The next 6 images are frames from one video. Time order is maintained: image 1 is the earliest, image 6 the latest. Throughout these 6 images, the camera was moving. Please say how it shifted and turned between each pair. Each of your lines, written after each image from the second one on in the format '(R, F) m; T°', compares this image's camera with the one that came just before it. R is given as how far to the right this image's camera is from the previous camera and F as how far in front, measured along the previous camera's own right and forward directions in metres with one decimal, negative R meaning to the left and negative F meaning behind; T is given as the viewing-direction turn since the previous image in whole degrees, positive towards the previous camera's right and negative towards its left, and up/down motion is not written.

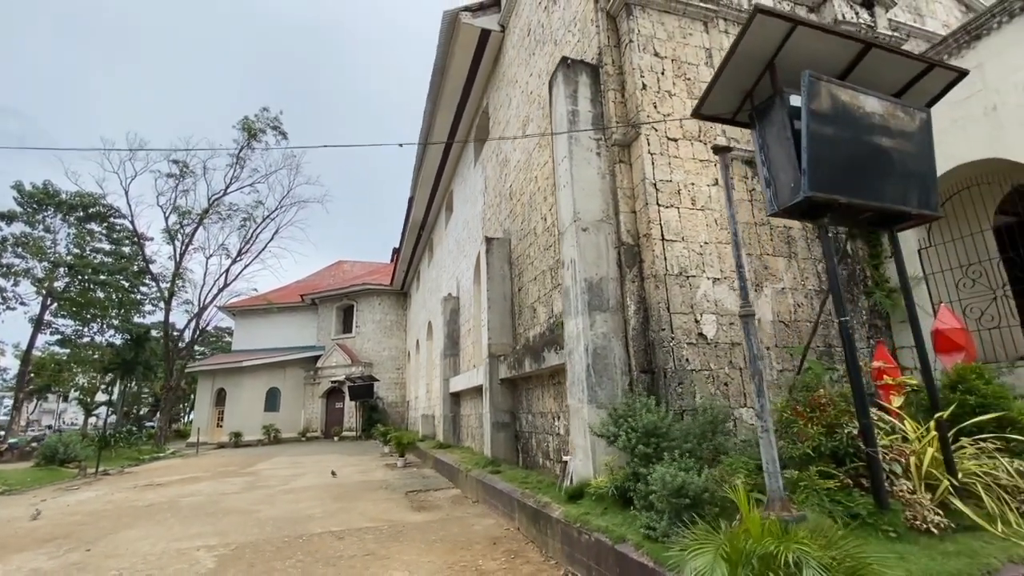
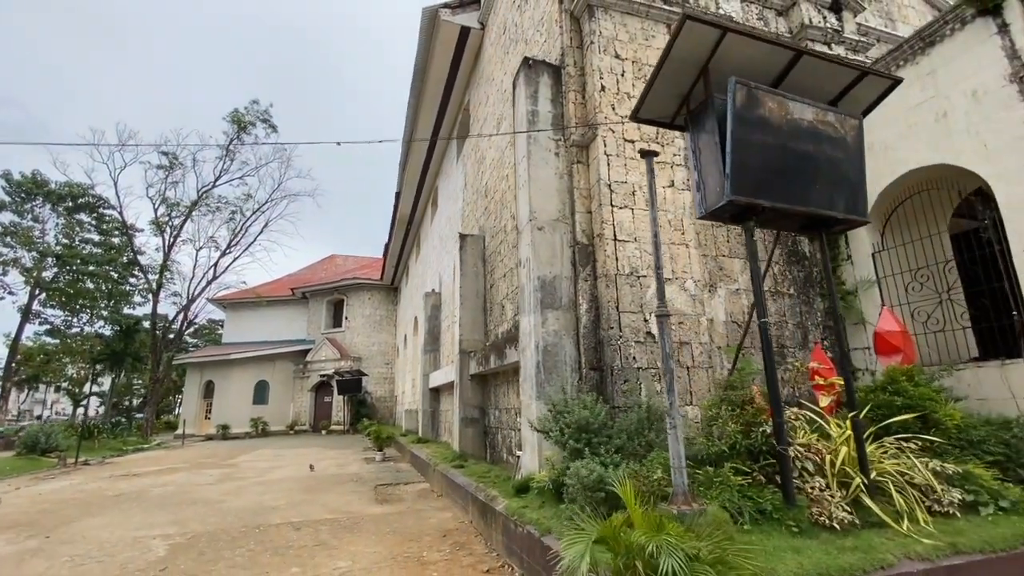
(+0.4, -0.1) m; 0°
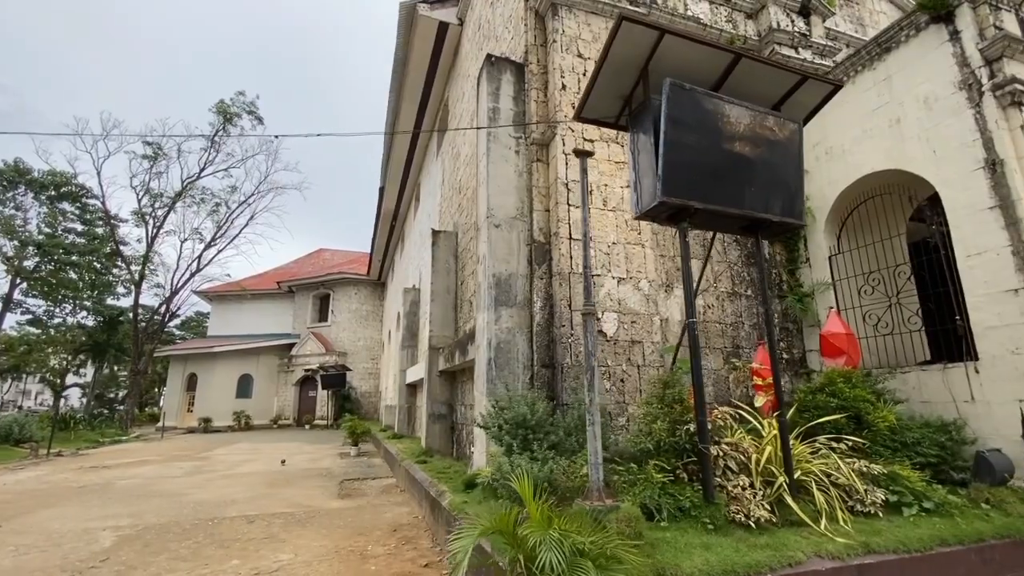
(+0.4, 0.0) m; +1°
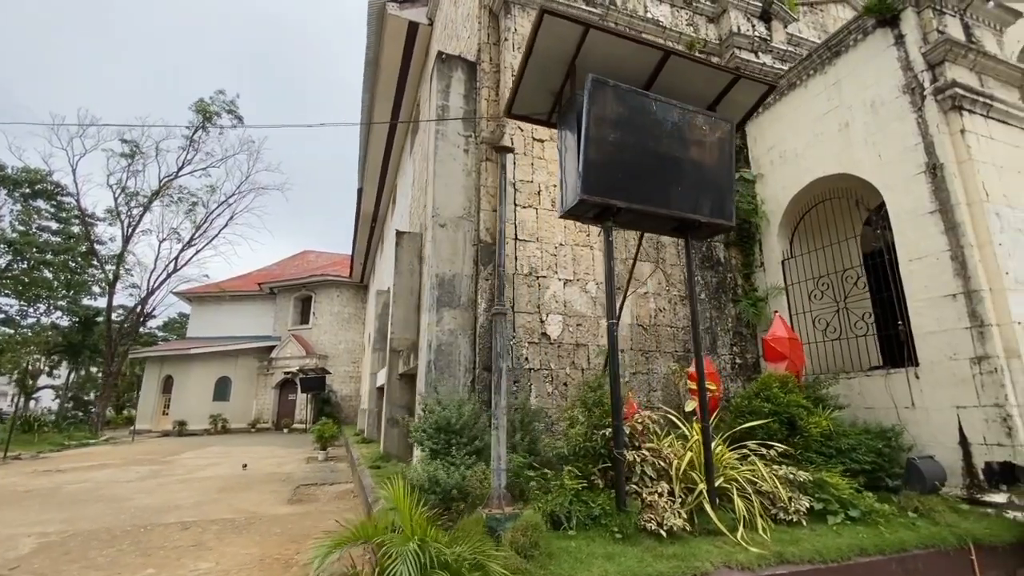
(+0.5, +0.1) m; +1°
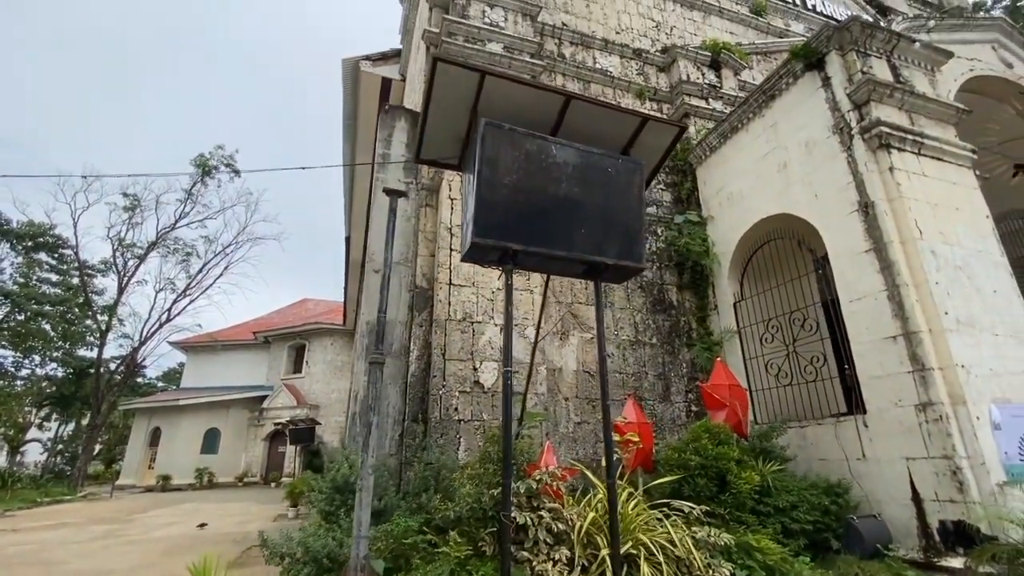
(+0.7, +0.1) m; -1°
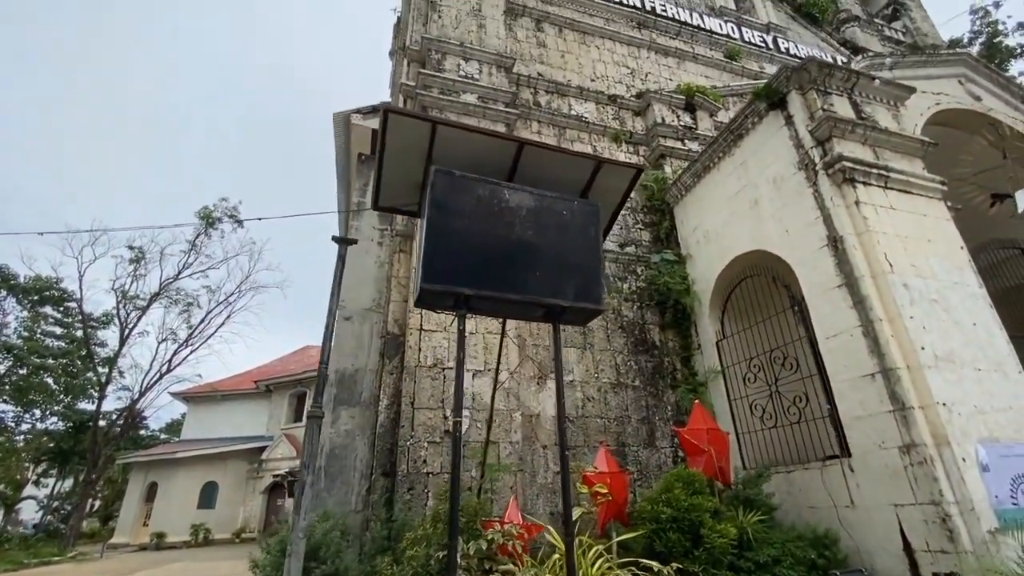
(+0.3, +0.1) m; -1°
